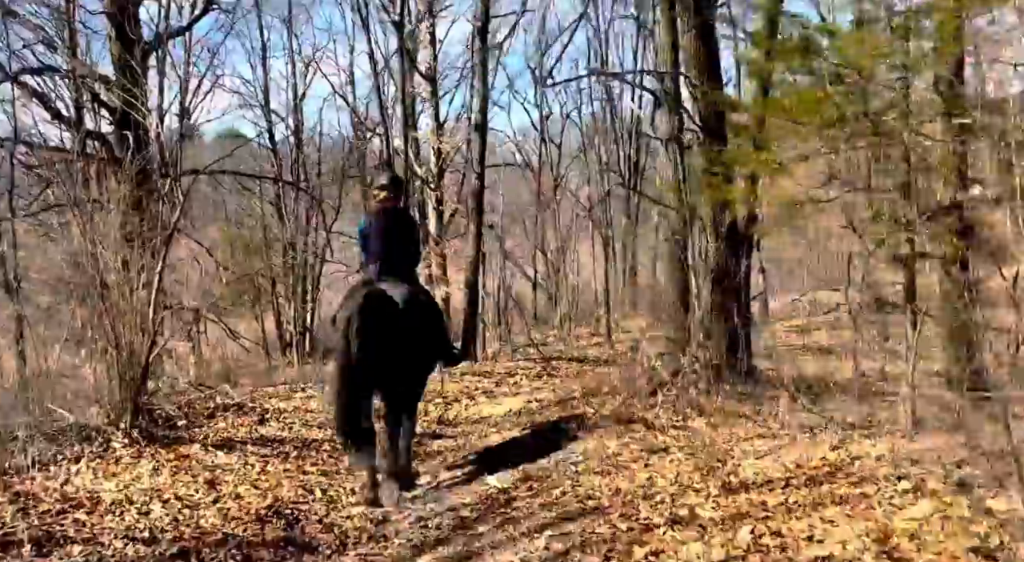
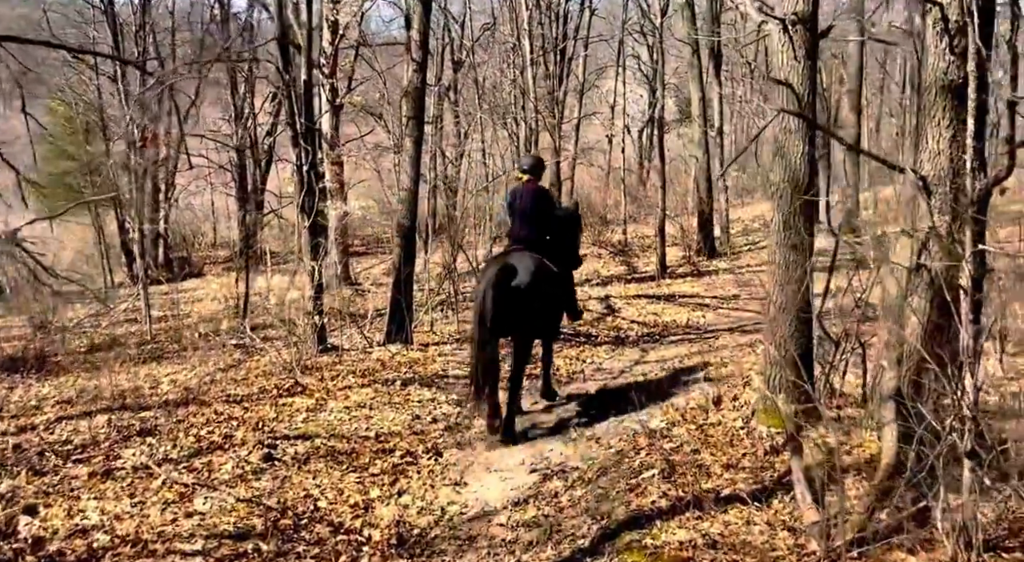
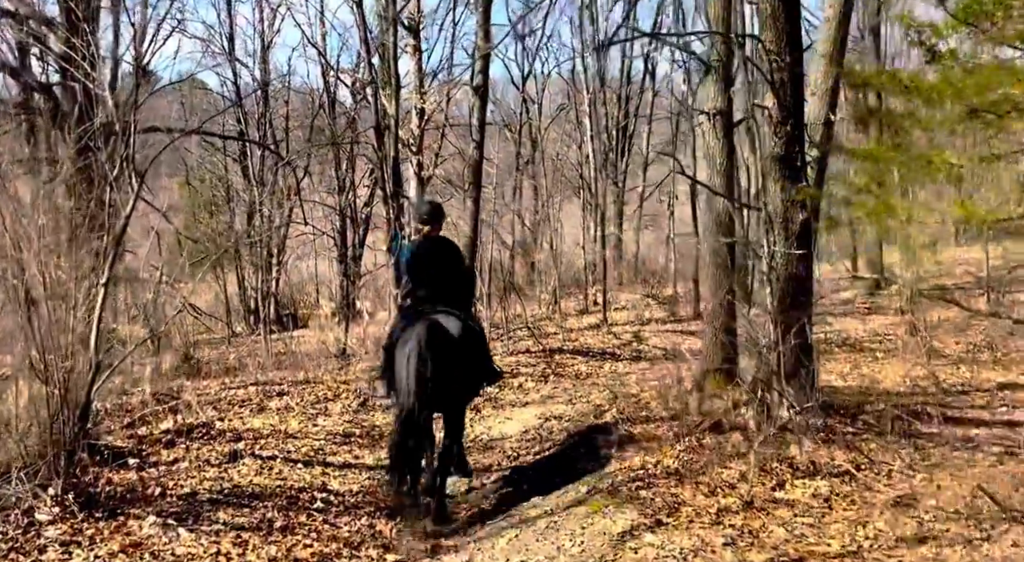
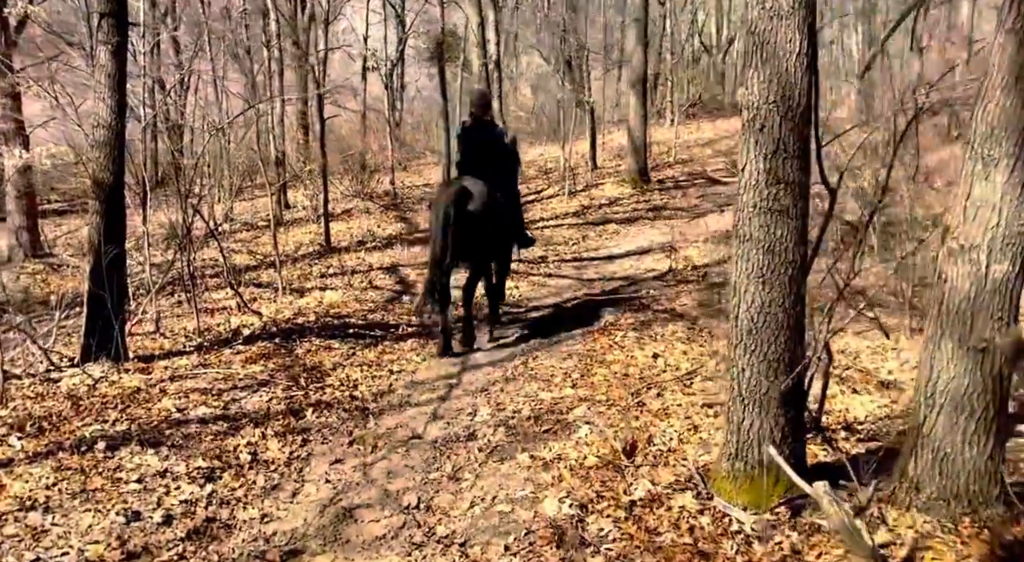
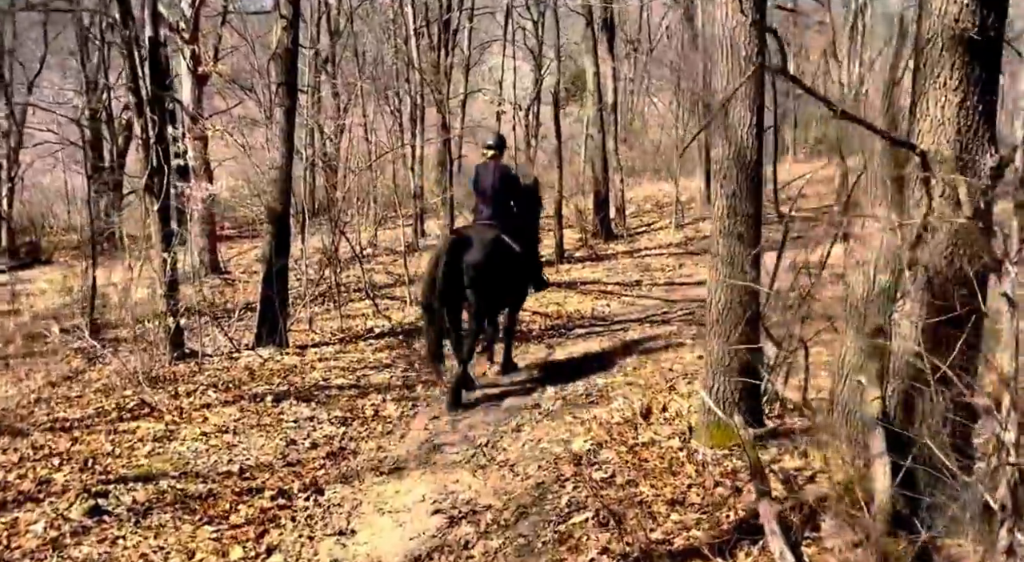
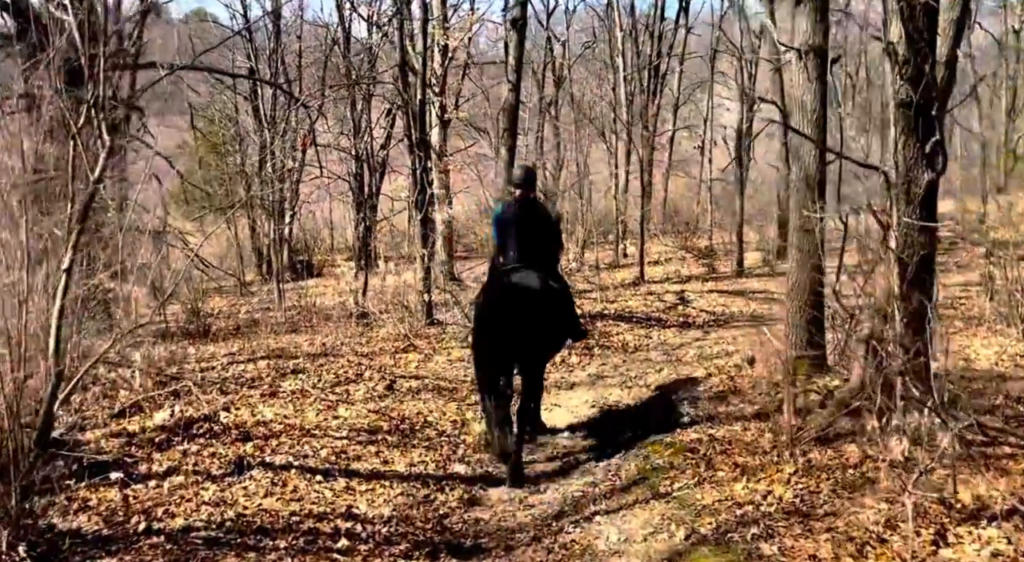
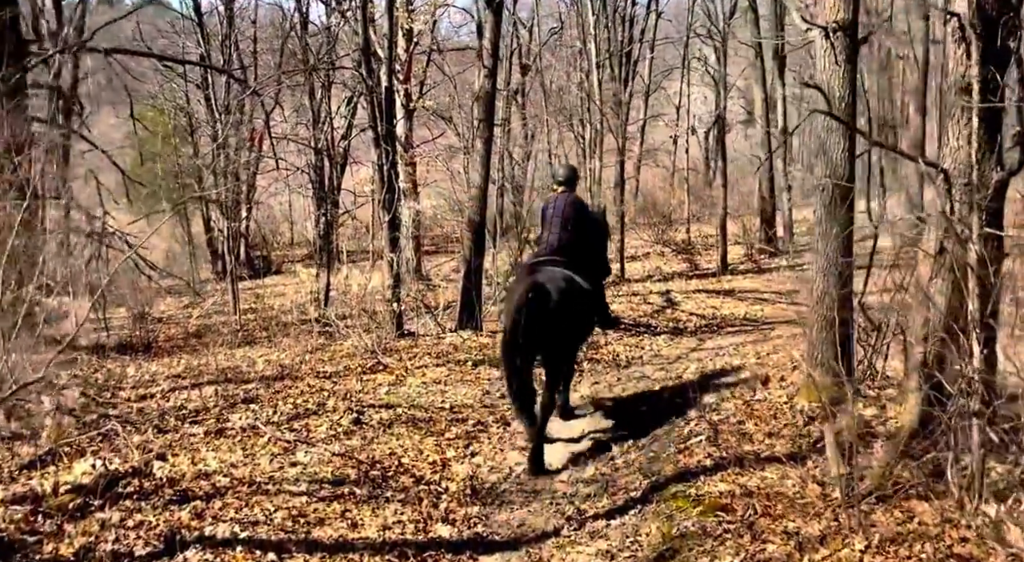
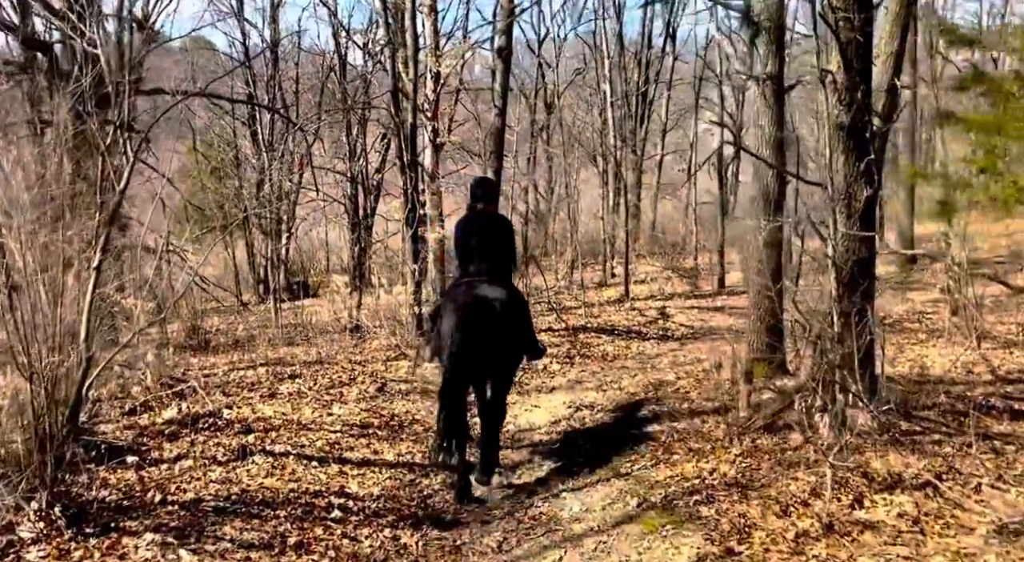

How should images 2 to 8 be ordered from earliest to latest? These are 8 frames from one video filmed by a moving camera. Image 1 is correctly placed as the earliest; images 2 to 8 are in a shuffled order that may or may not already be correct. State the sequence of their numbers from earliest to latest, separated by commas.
3, 8, 6, 7, 2, 5, 4
